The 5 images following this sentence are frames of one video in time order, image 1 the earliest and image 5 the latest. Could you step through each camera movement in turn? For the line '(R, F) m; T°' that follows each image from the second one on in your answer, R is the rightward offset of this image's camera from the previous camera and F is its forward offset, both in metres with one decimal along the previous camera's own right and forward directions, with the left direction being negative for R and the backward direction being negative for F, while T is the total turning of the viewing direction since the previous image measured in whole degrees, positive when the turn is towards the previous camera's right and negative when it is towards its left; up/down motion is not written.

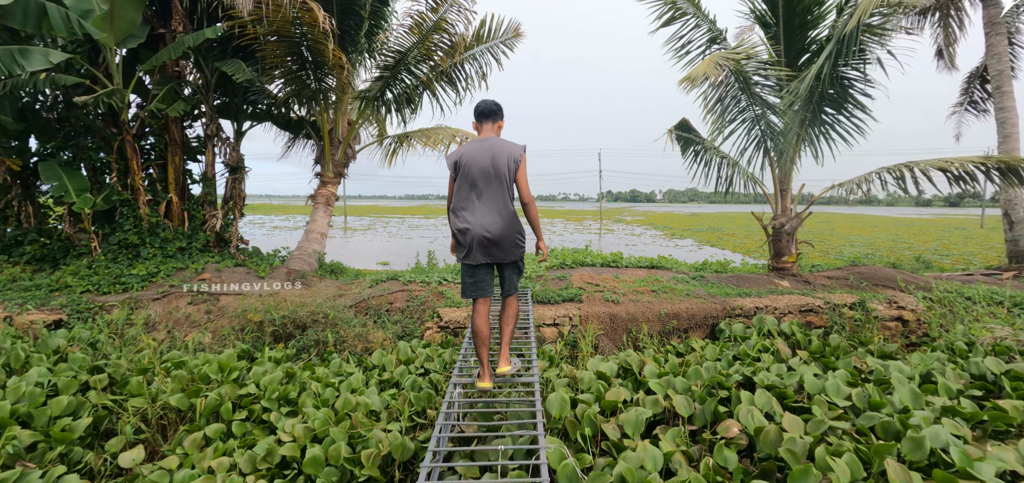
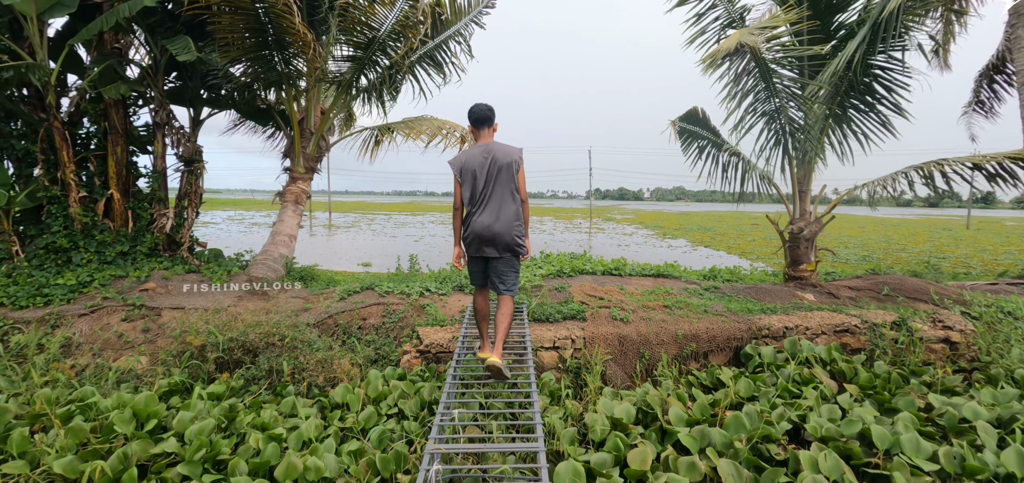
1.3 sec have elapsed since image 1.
(0.0, +0.7) m; +2°
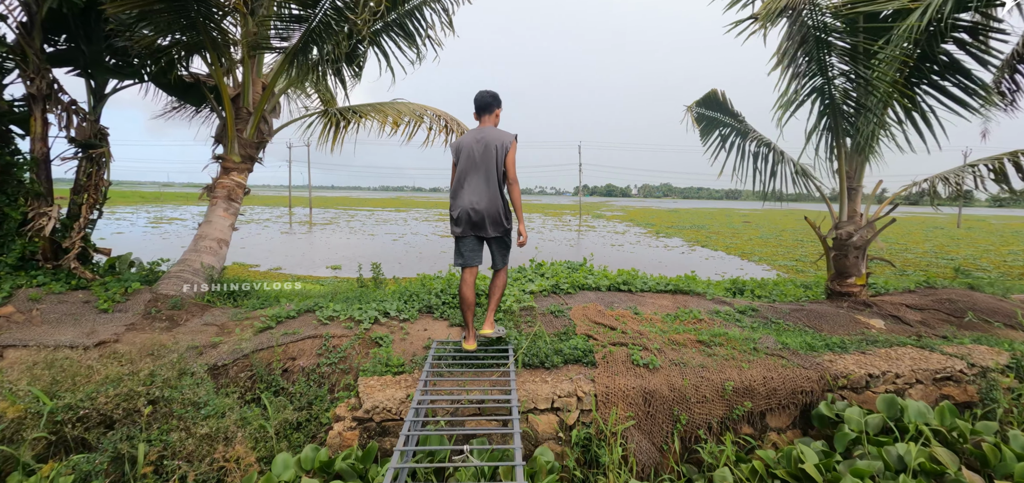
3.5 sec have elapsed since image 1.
(0.0, +1.2) m; +2°
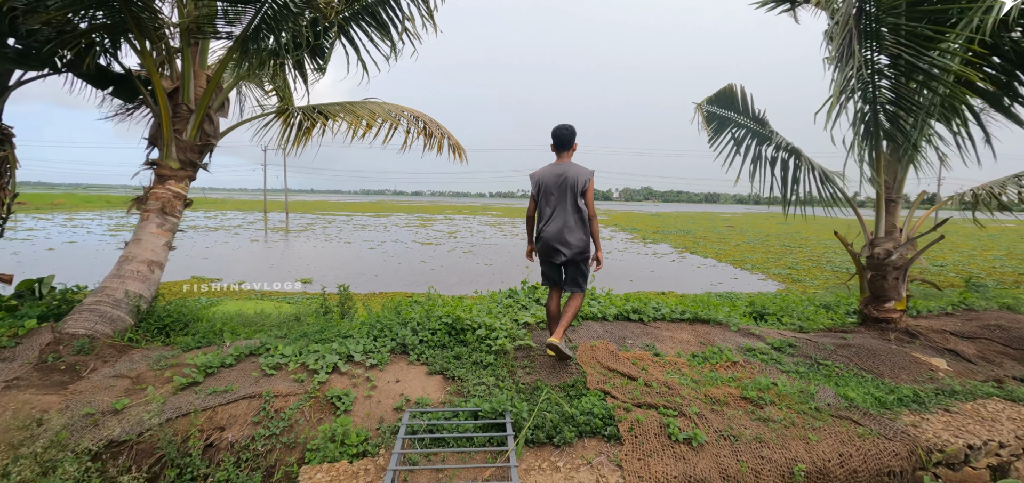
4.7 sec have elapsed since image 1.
(-0.1, +0.7) m; +2°
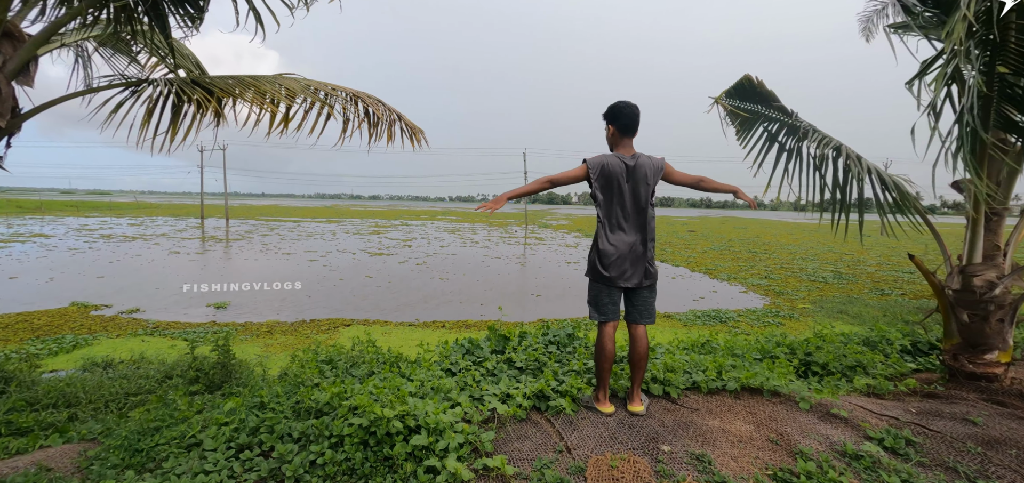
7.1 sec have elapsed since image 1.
(0.0, +1.4) m; +5°
